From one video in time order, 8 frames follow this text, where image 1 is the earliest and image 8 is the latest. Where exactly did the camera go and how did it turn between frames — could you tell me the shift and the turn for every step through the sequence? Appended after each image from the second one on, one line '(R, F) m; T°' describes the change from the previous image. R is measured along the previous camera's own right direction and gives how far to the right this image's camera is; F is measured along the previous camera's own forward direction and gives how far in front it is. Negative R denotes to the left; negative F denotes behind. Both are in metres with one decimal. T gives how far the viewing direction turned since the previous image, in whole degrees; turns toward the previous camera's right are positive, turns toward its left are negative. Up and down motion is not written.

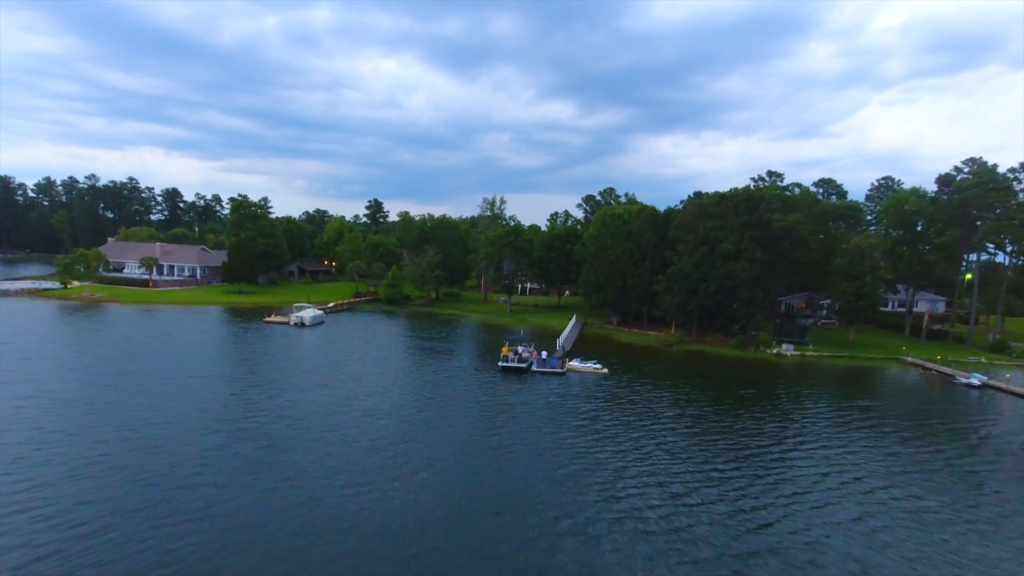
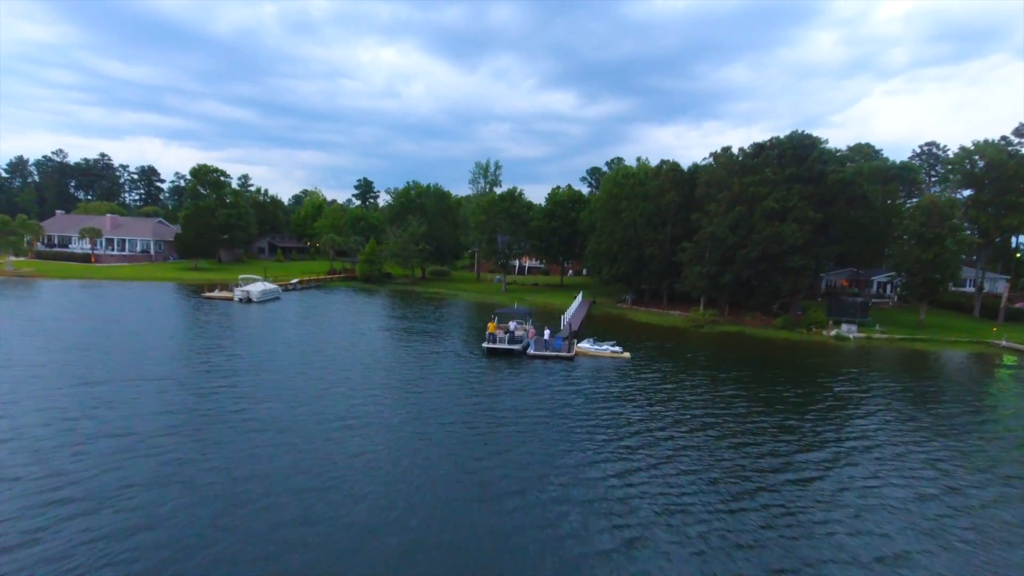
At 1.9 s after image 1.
(+0.5, +11.4) m; 0°
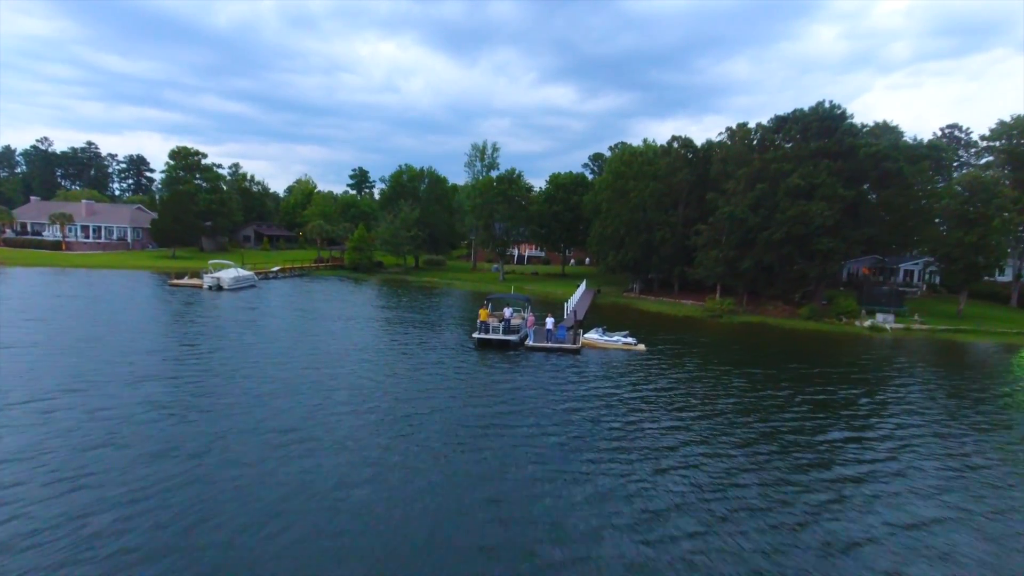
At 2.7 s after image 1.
(+0.2, +4.7) m; 0°
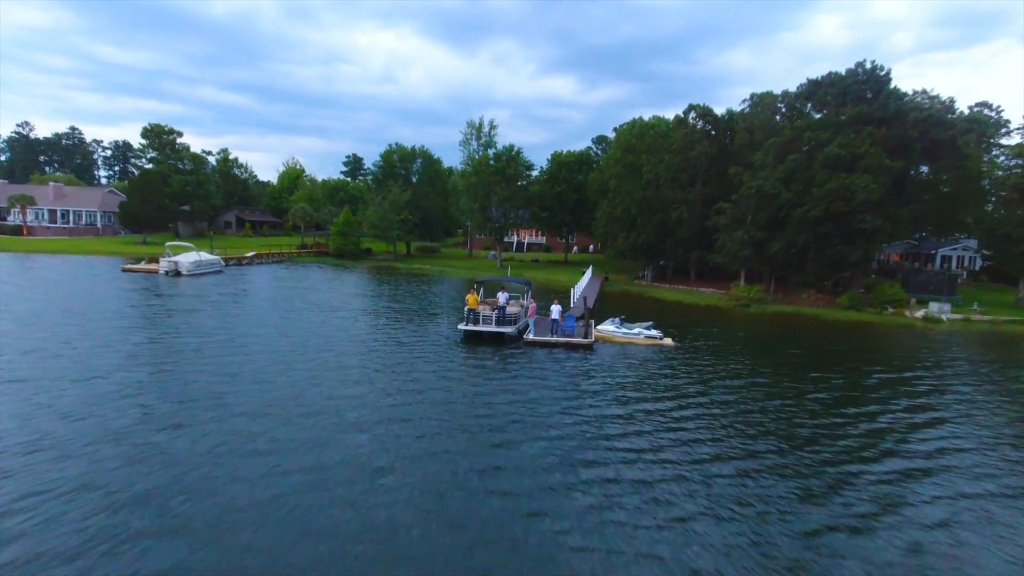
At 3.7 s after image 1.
(+0.1, +5.5) m; 0°
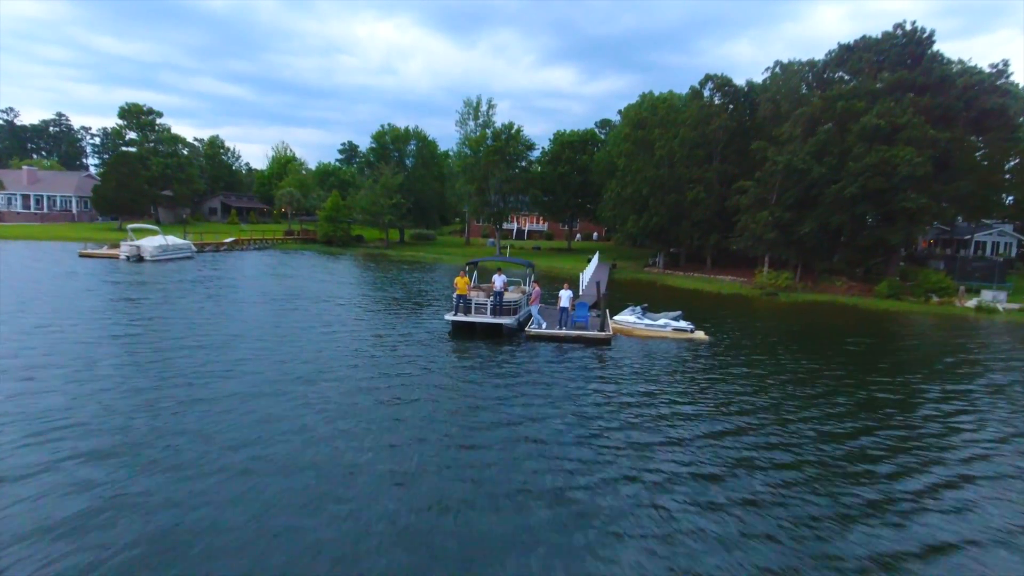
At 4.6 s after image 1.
(0.0, +4.0) m; 0°
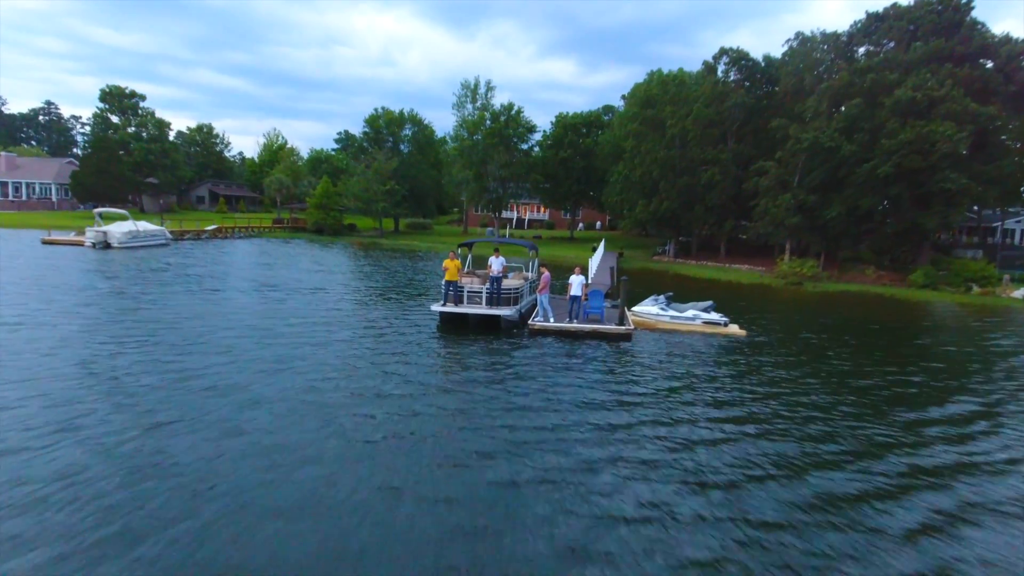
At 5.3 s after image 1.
(0.0, +2.9) m; 0°
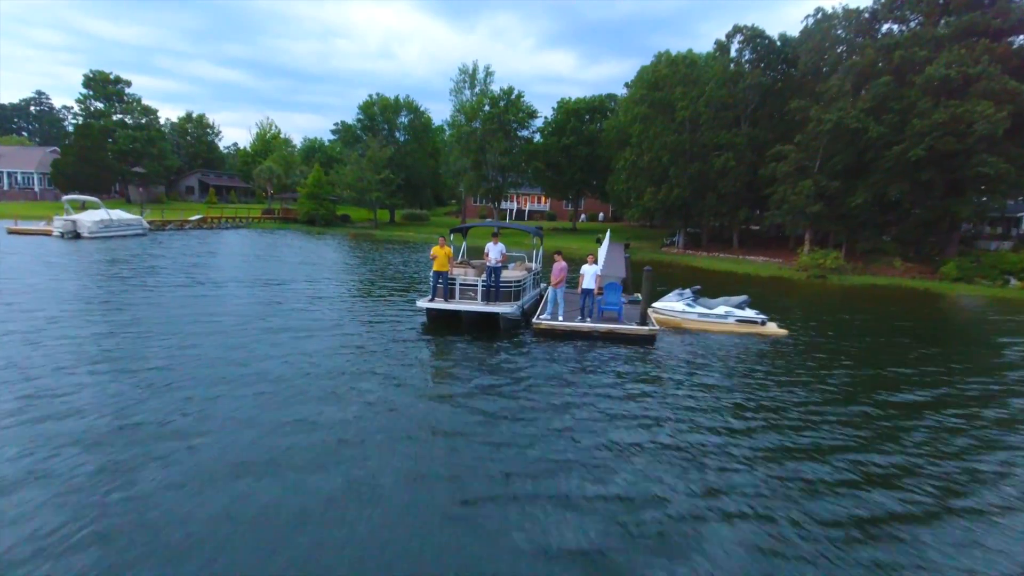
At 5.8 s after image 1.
(0.0, +2.3) m; 0°
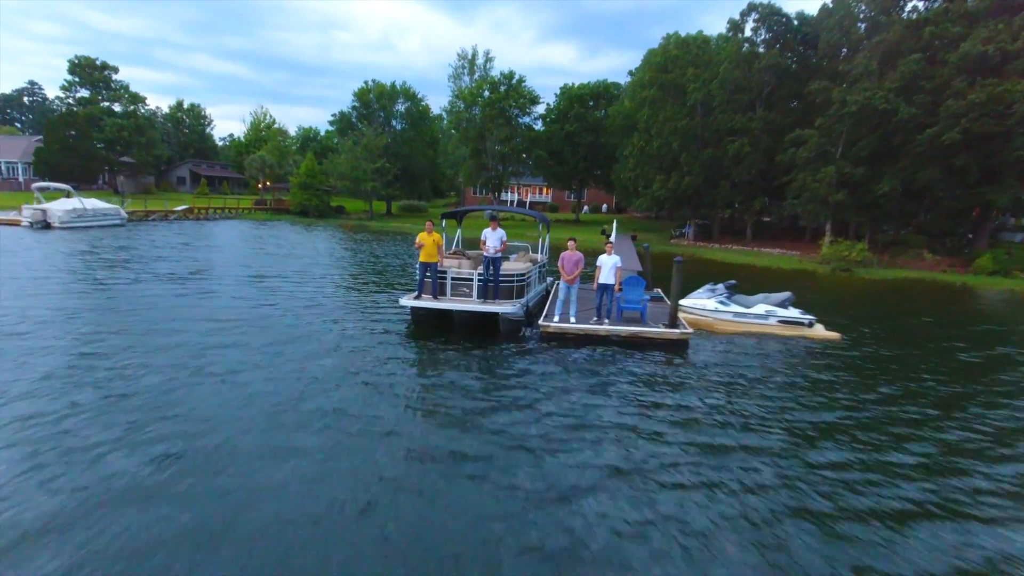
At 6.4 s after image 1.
(0.0, +2.1) m; 0°
